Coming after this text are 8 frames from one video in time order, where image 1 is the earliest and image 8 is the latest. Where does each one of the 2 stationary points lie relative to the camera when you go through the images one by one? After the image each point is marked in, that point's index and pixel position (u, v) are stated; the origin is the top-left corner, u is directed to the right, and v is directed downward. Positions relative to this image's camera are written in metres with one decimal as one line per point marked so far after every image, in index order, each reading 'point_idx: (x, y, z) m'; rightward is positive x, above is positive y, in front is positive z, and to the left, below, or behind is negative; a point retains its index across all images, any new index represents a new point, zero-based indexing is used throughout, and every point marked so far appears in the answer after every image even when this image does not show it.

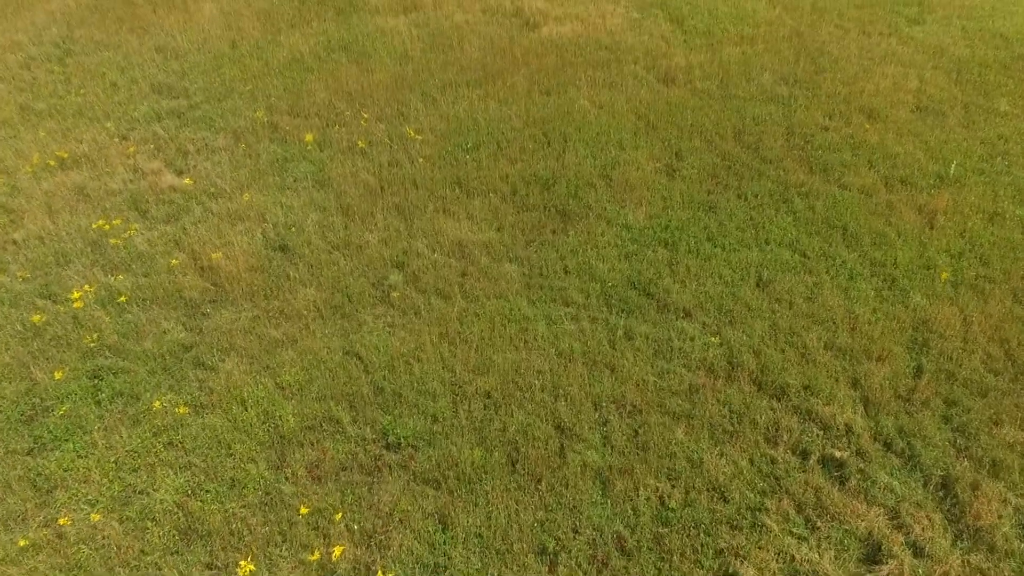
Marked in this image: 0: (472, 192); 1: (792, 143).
0: (-0.4, +0.9, +6.1) m
1: (+3.3, +1.7, +7.3) m
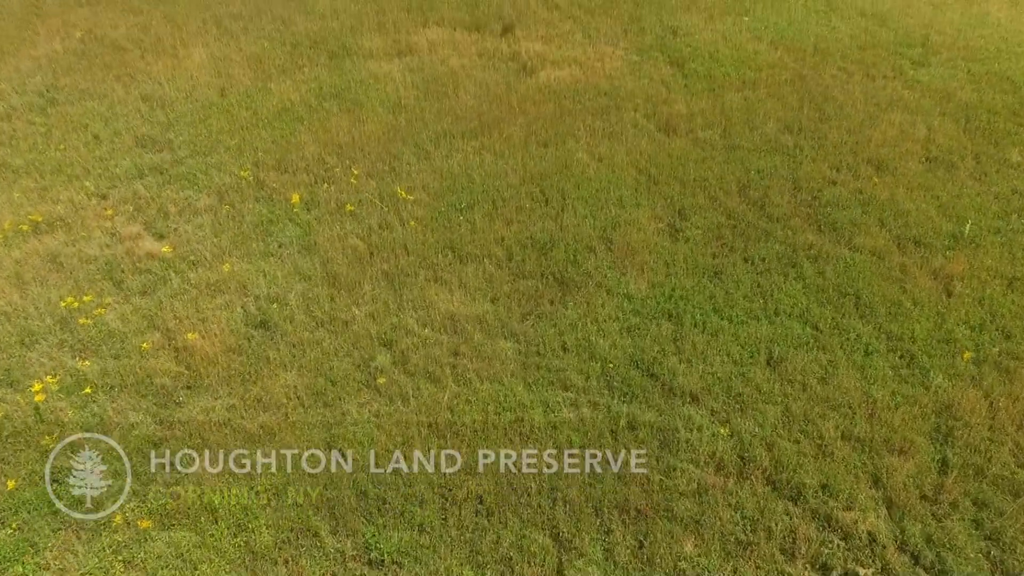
0: (-0.4, +0.3, +5.9) m
1: (+3.2, +1.0, +7.0) m
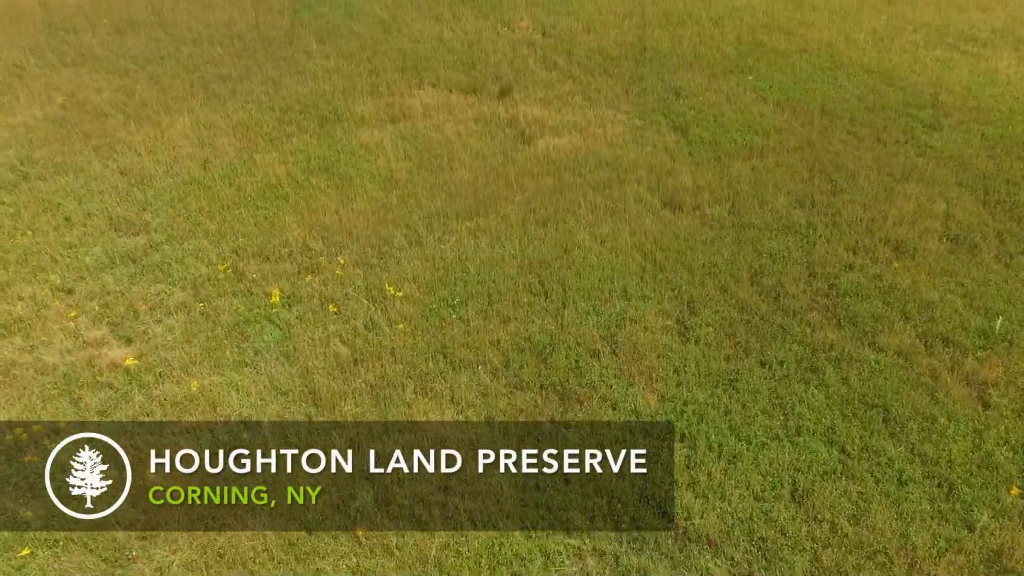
0: (-0.5, -0.7, +5.4) m
1: (+3.2, 0.0, +6.5) m
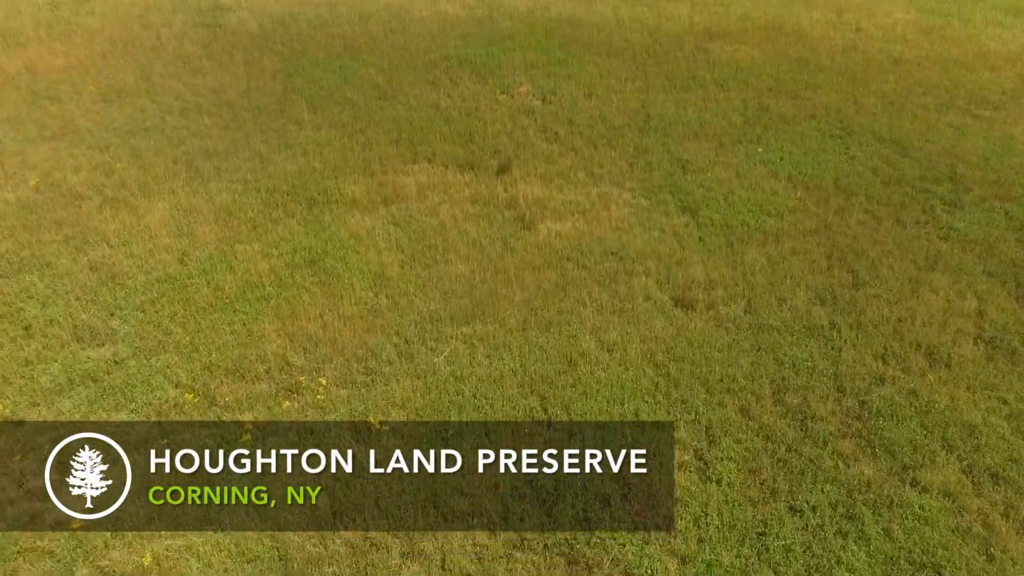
0: (-0.5, -1.7, +4.8) m
1: (+3.2, -1.1, +6.0) m
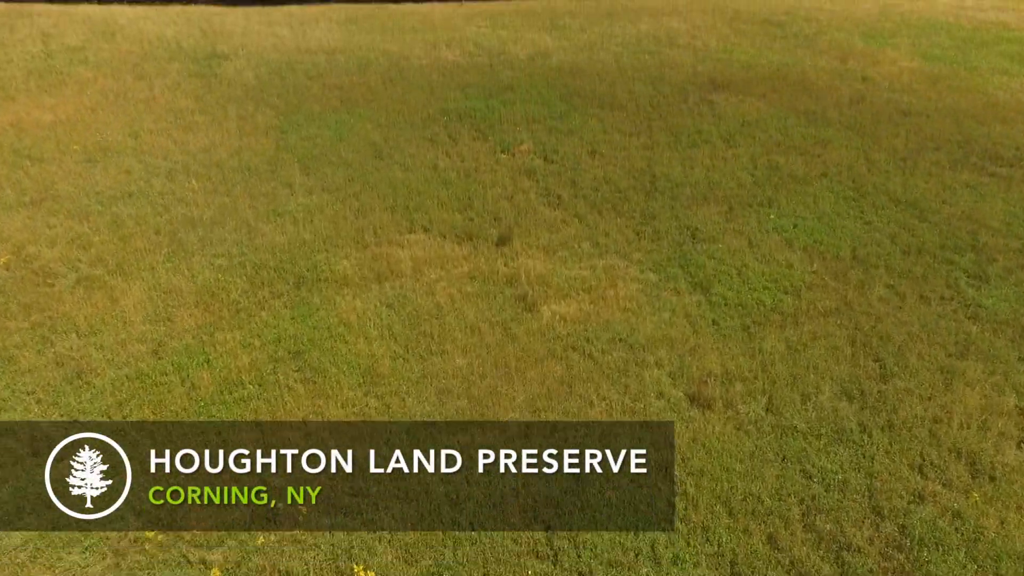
0: (-0.4, -2.7, +4.1) m
1: (+3.2, -2.1, +5.4) m
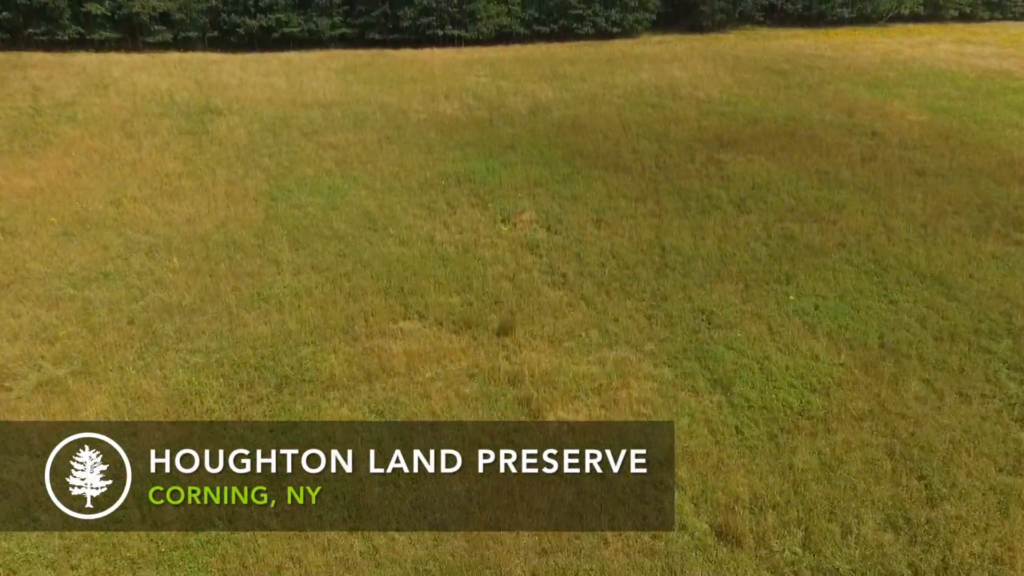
0: (-0.4, -3.7, +3.3) m
1: (+3.2, -3.1, +4.6) m
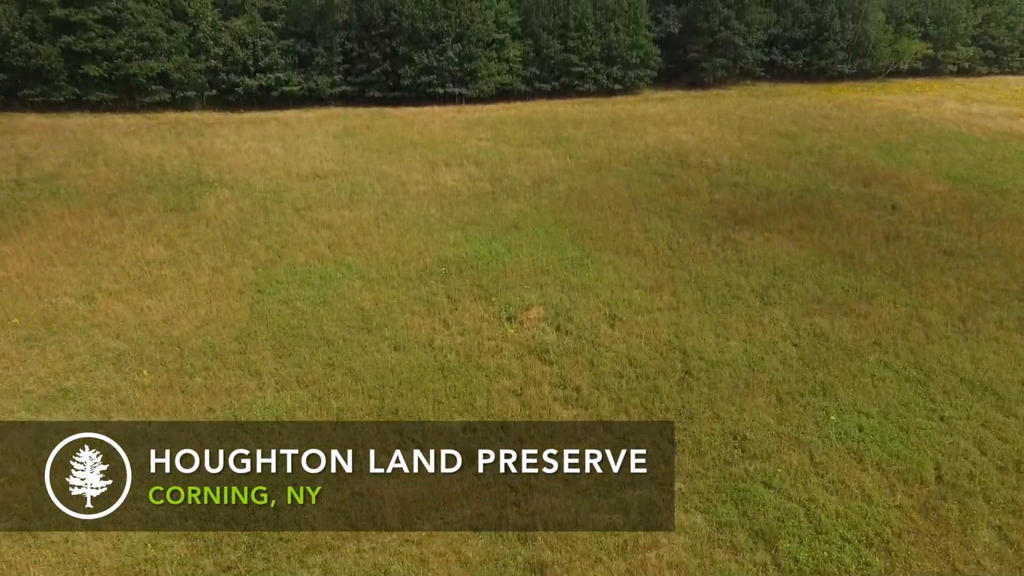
0: (-0.3, -4.9, +2.1) m
1: (+3.3, -4.4, +3.4) m
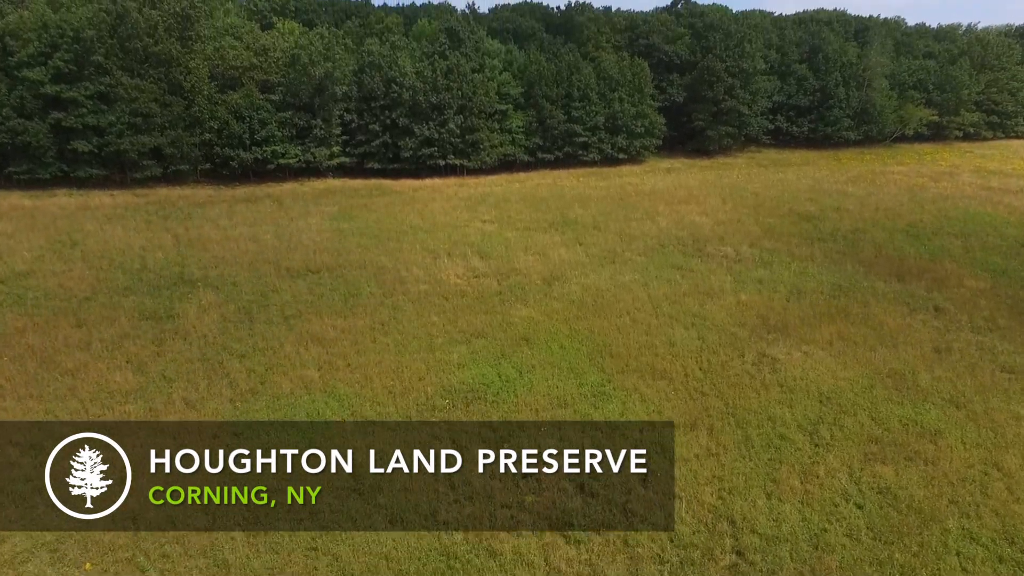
0: (0.0, -6.4, +0.4) m
1: (+3.6, -6.0, +1.7) m
